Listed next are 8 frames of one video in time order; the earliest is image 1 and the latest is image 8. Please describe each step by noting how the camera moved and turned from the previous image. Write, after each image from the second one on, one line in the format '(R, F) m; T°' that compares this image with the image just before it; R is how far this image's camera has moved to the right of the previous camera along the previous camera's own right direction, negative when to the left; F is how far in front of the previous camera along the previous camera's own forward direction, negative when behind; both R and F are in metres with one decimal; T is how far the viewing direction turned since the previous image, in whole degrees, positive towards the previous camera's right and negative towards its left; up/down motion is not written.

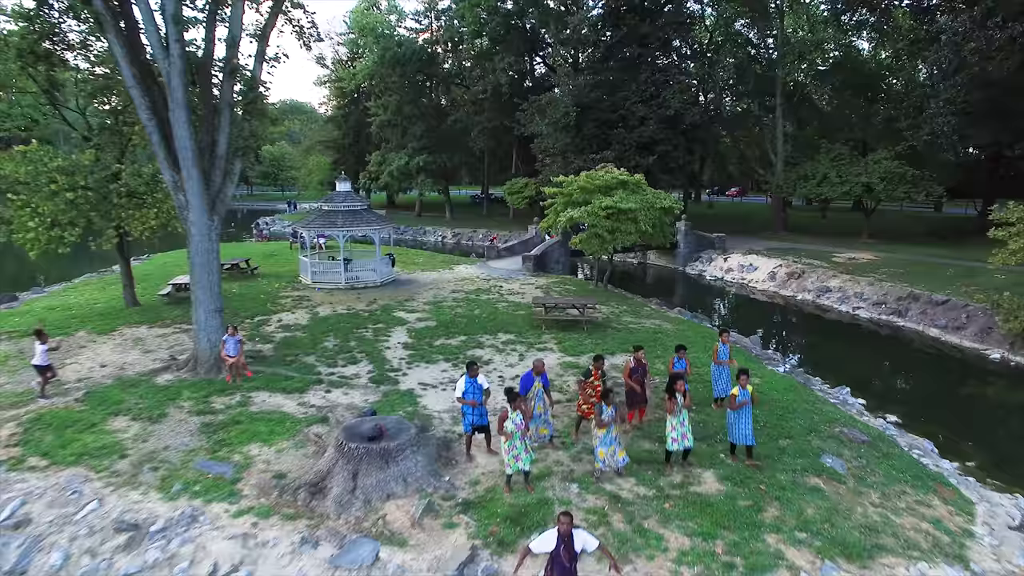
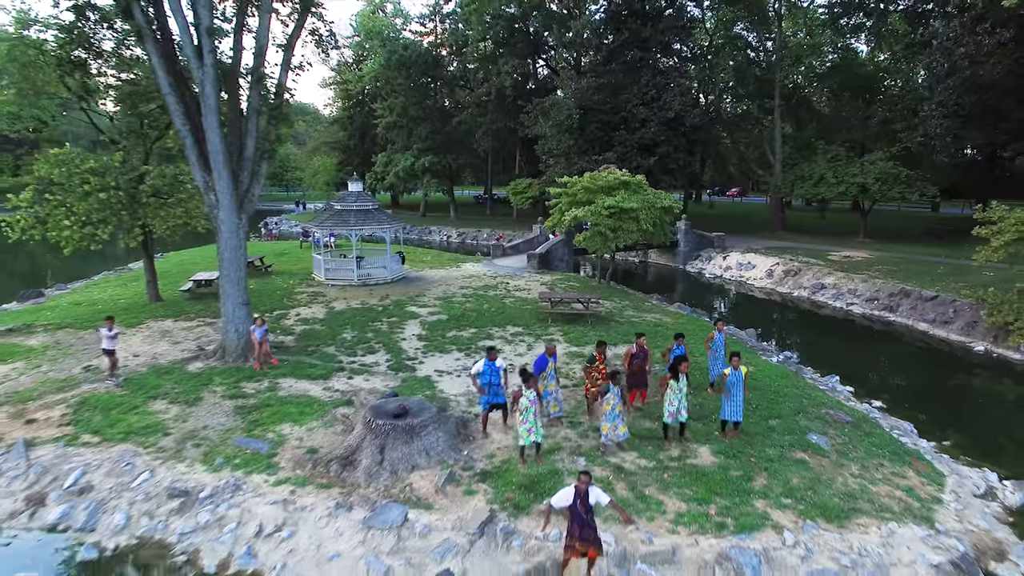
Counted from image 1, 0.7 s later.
(-0.1, -0.8) m; 0°
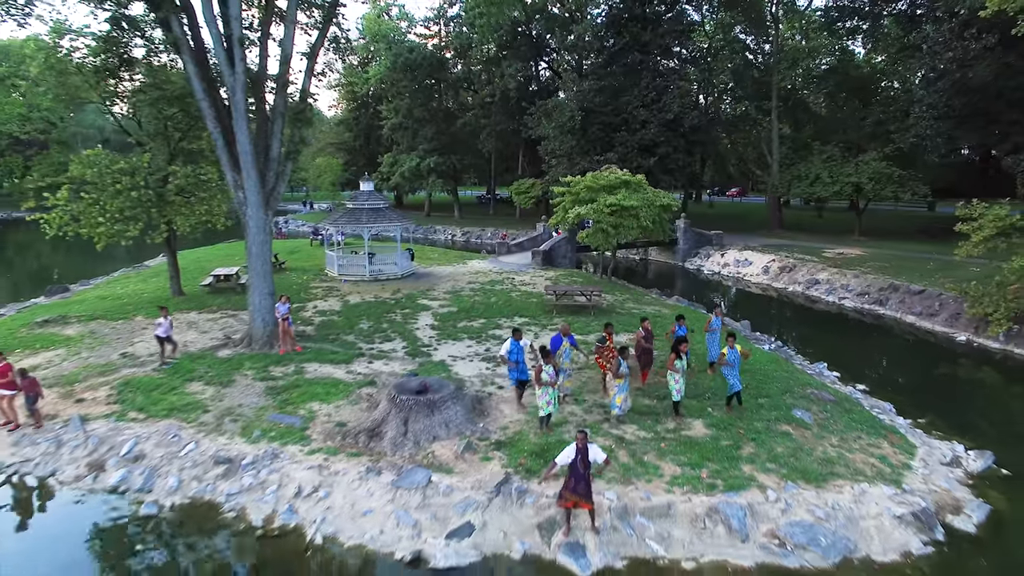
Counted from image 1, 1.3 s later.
(-0.1, -0.9) m; 0°
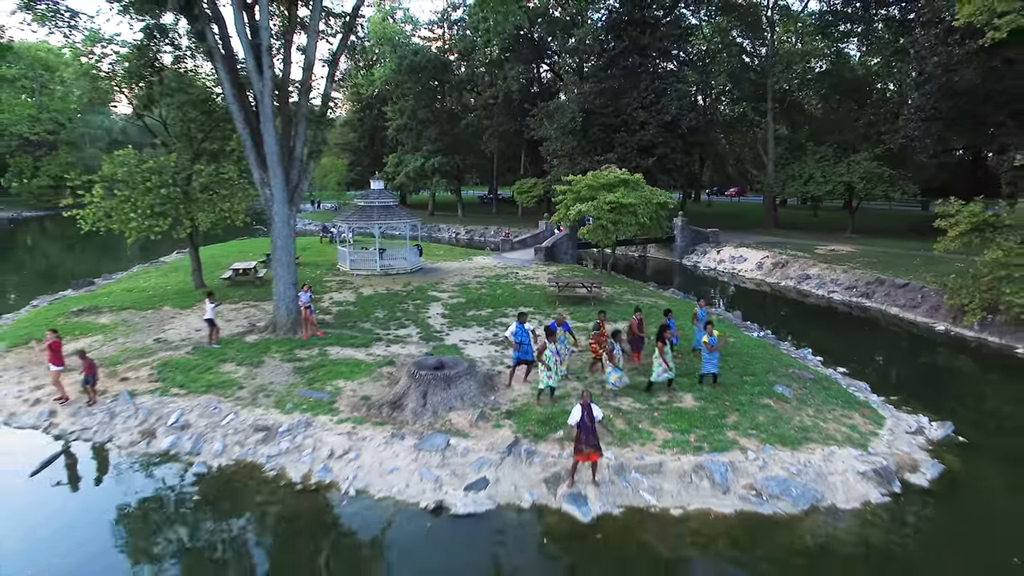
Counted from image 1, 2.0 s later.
(-0.1, -1.1) m; 0°
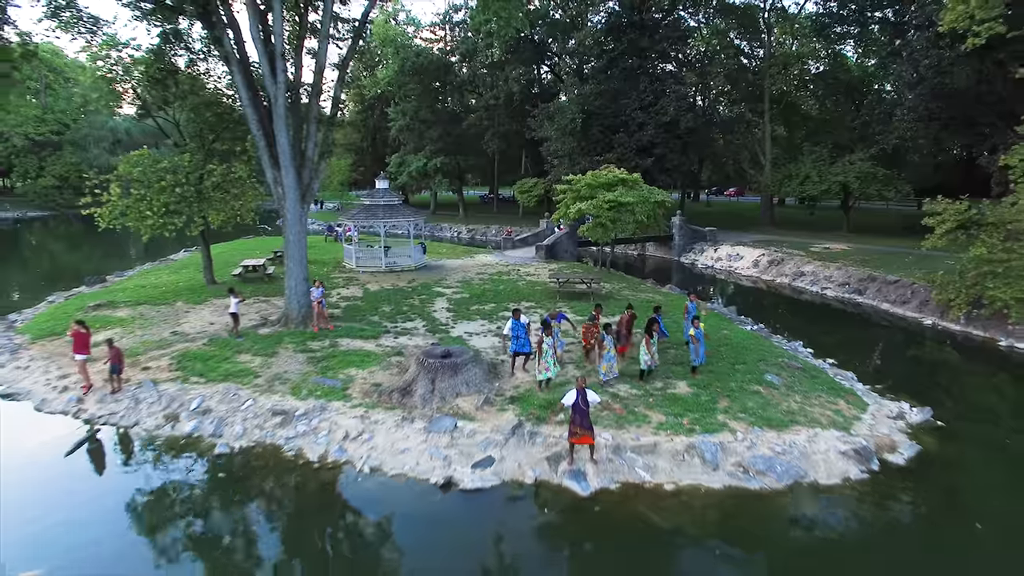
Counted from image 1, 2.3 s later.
(0.0, -0.7) m; 0°
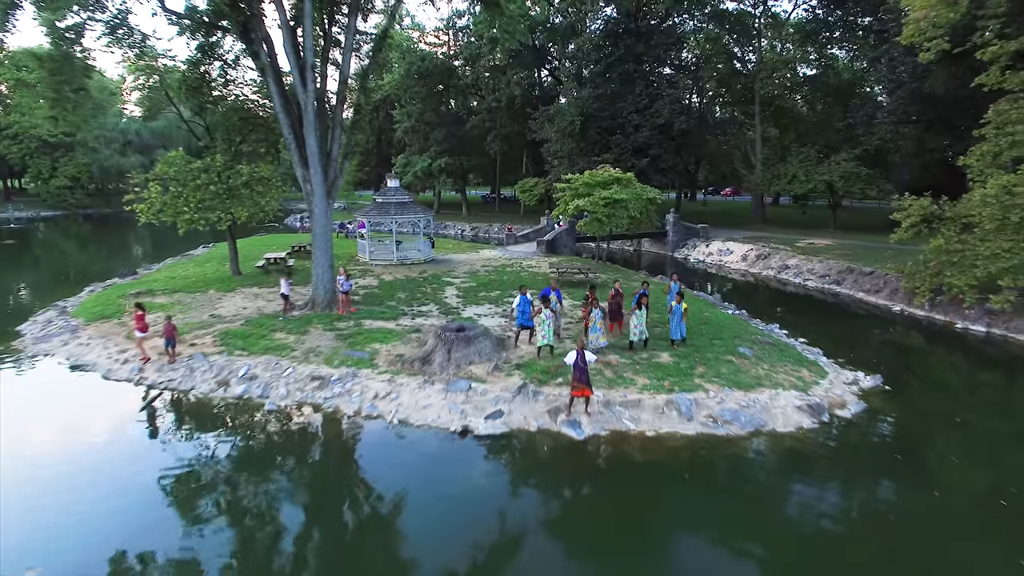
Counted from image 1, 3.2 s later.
(-0.1, -1.8) m; 0°
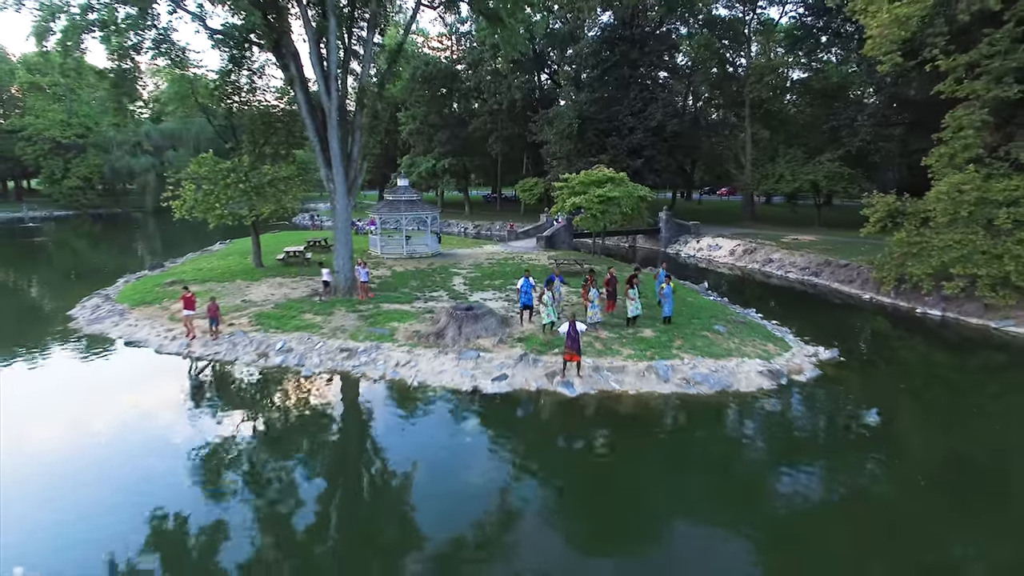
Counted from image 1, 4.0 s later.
(0.0, -2.0) m; 0°
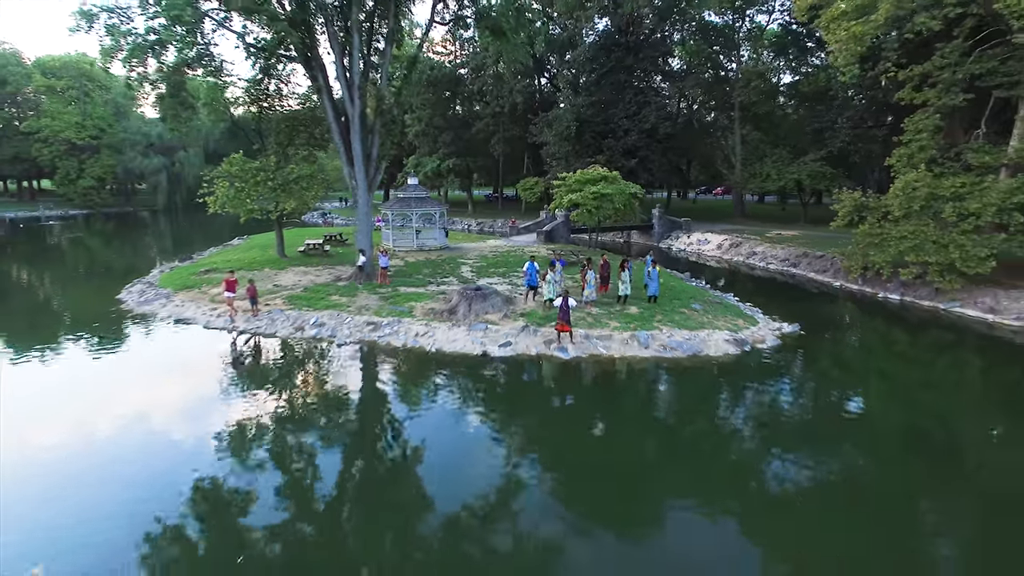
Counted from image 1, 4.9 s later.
(-0.1, -2.4) m; 0°
